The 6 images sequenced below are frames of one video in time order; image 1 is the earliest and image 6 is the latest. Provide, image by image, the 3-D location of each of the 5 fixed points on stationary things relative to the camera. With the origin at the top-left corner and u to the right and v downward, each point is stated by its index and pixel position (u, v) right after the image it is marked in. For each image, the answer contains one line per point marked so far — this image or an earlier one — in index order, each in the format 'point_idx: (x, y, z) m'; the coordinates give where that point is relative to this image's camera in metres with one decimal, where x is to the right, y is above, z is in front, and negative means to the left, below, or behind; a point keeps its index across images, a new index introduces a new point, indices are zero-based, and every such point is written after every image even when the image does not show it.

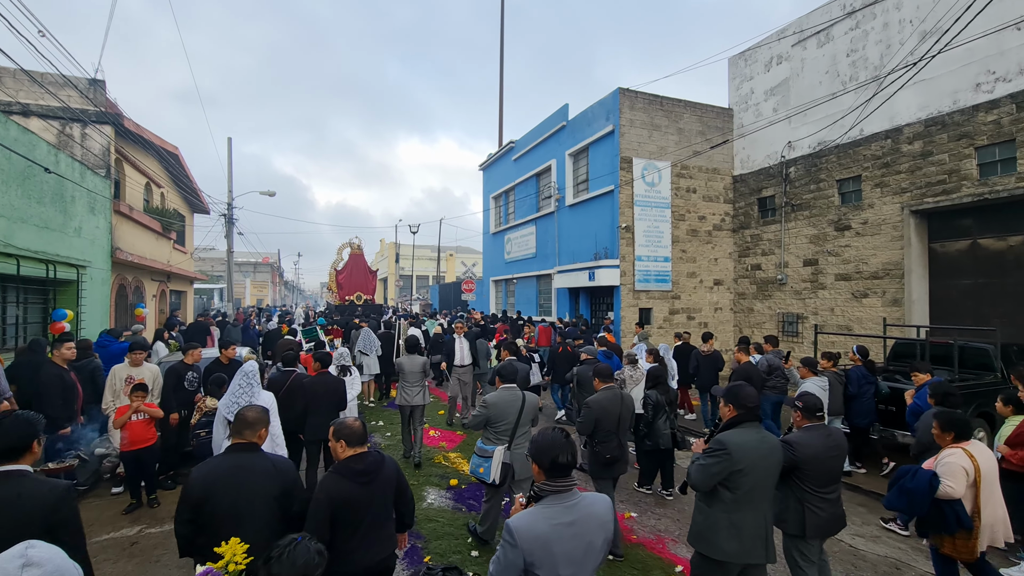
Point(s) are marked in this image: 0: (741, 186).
0: (+6.3, +2.8, +13.8) m
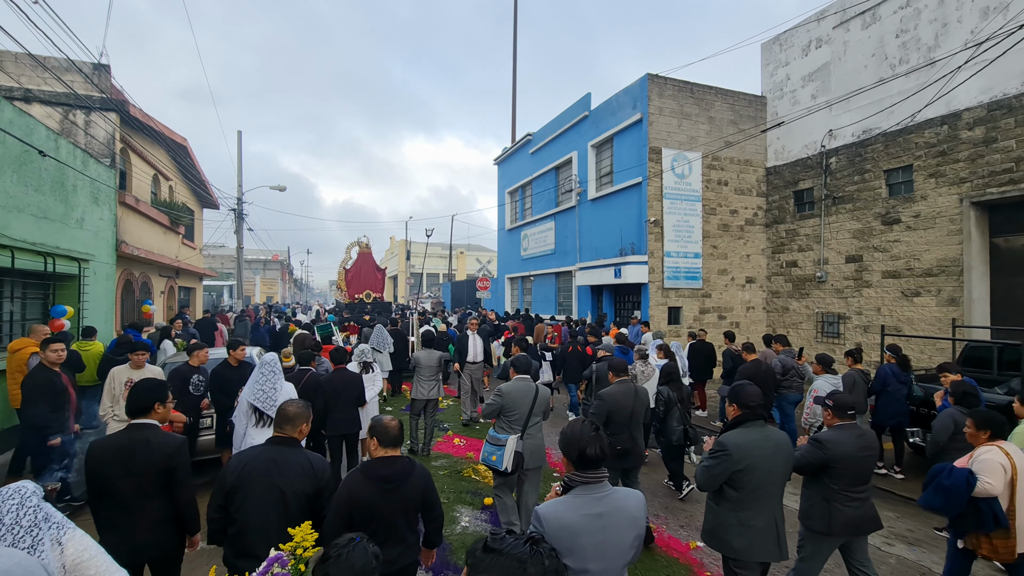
0: (+6.8, +2.8, +13.0) m
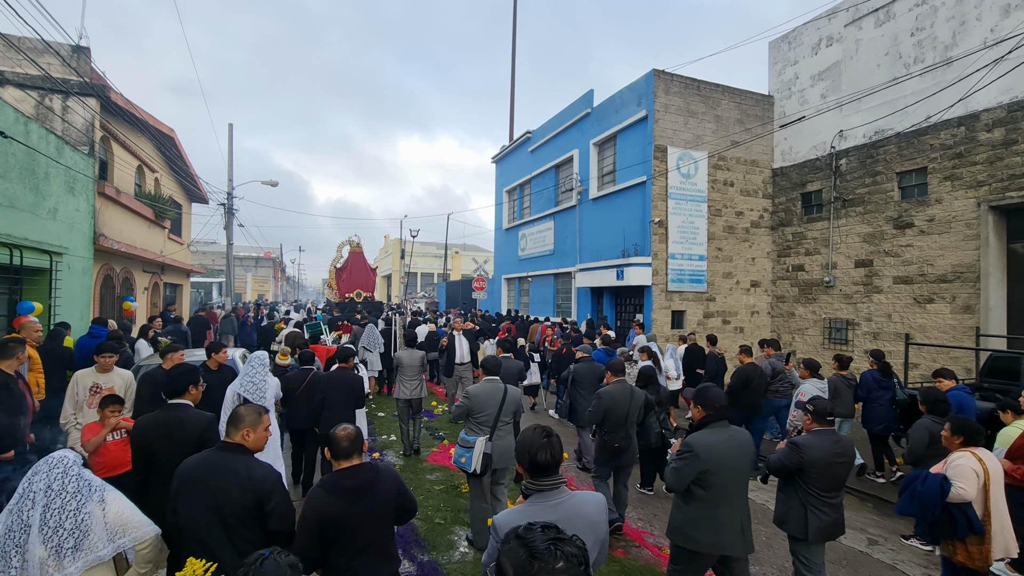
0: (+6.8, +2.7, +12.7) m
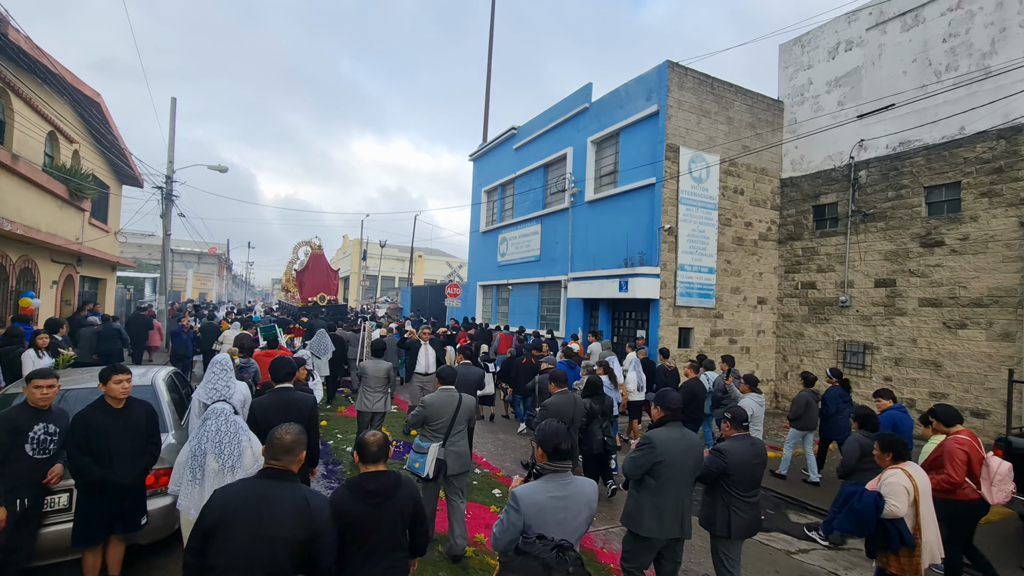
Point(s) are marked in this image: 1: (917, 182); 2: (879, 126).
0: (+6.6, +2.3, +11.9) m
1: (+7.8, +2.0, +9.6) m
2: (+7.6, +3.4, +10.4) m
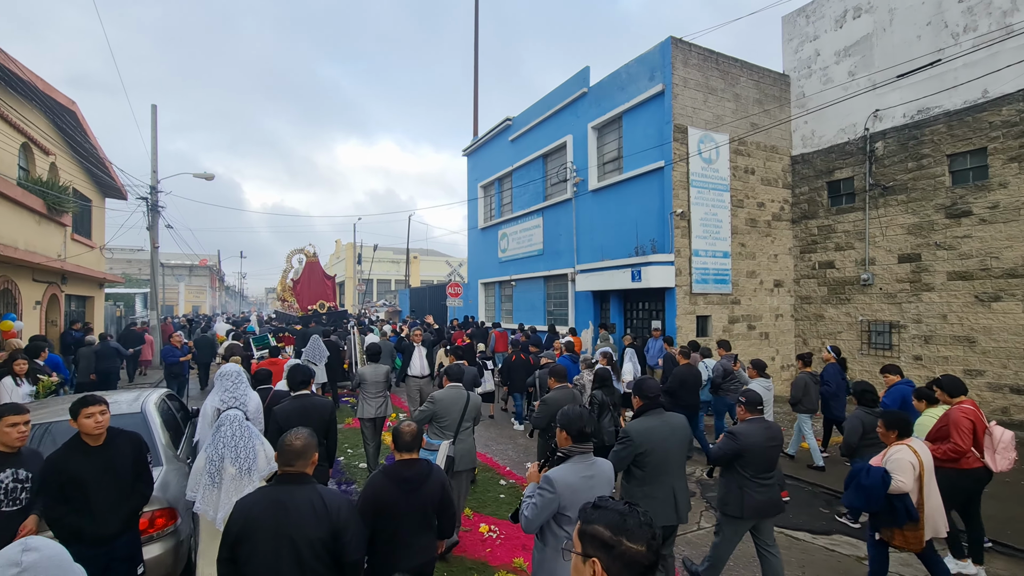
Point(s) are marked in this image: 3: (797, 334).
0: (+6.6, +2.7, +11.4) m
1: (+7.9, +2.5, +9.2) m
2: (+7.6, +3.8, +9.9) m
3: (+6.6, -1.1, +11.5) m
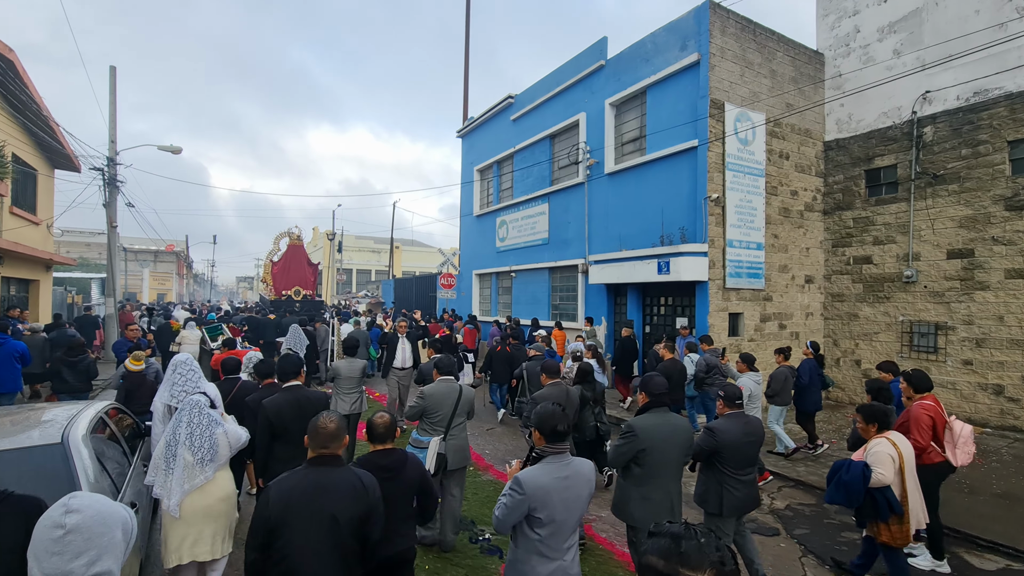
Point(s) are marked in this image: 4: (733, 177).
0: (+6.9, +2.8, +10.5) m
1: (+8.2, +2.5, +8.4) m
2: (+7.9, +3.9, +9.1) m
3: (+6.7, -1.0, +10.7) m
4: (+4.0, +2.0, +9.2) m
